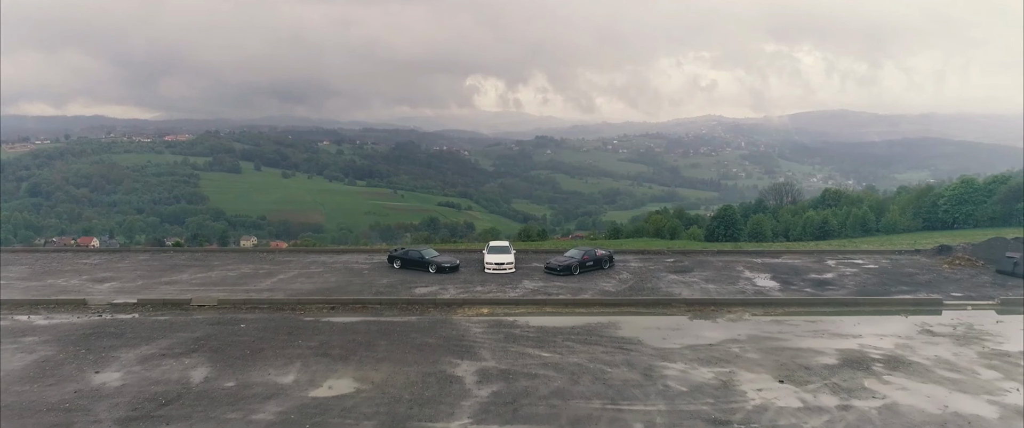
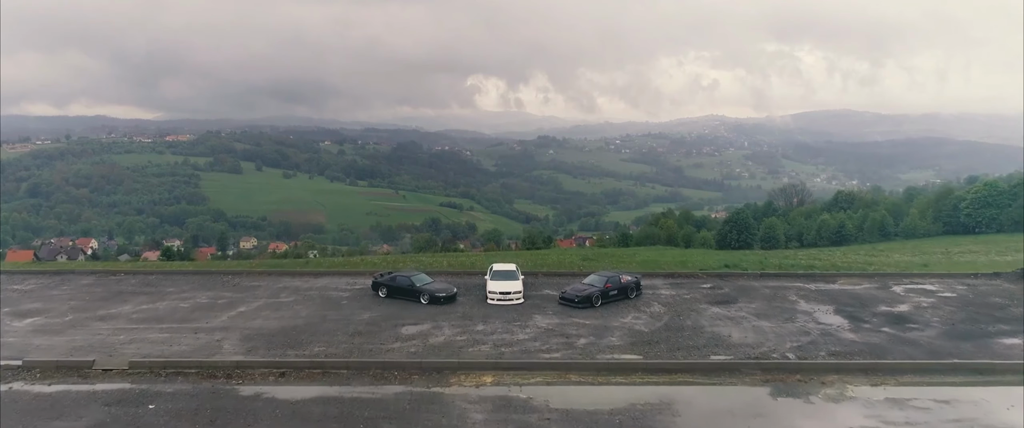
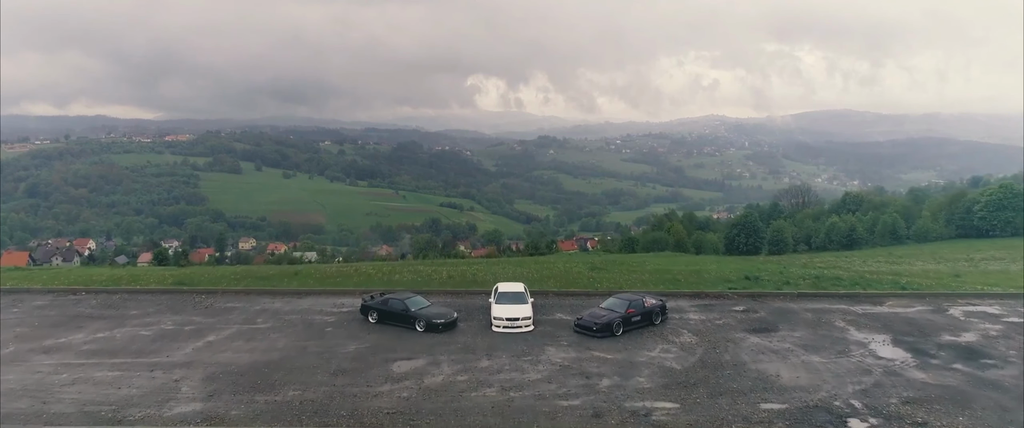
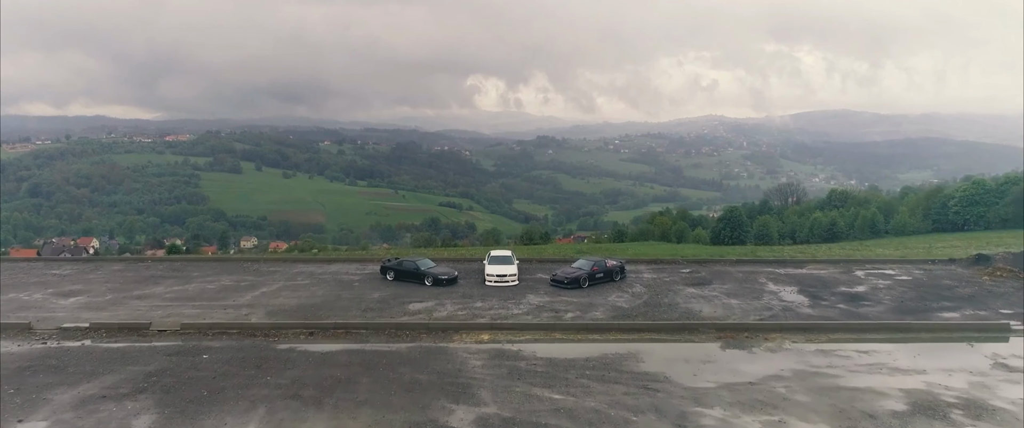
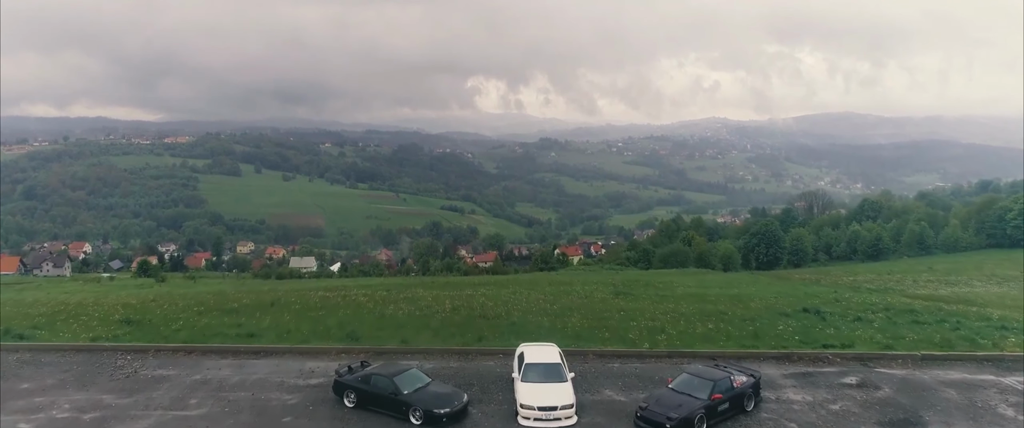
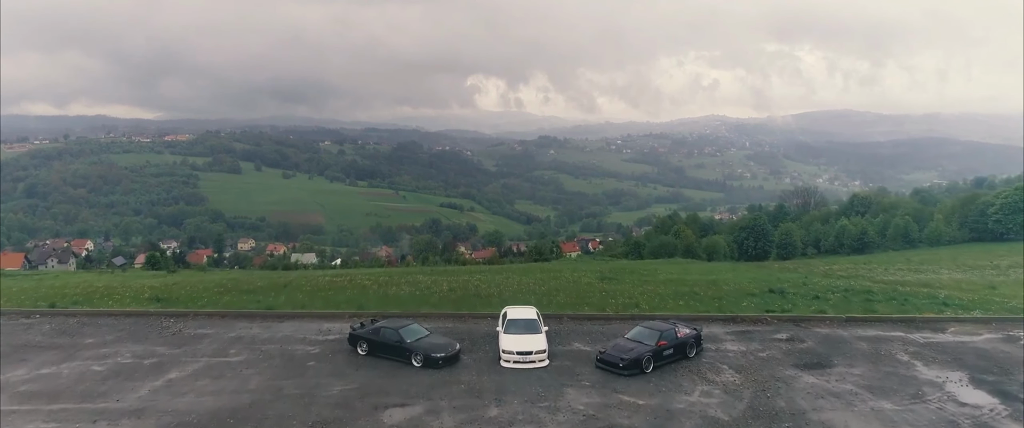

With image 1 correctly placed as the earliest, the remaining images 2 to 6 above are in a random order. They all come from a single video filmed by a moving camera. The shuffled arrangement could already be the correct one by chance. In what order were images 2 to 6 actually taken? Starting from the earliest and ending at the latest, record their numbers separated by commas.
4, 2, 3, 6, 5
